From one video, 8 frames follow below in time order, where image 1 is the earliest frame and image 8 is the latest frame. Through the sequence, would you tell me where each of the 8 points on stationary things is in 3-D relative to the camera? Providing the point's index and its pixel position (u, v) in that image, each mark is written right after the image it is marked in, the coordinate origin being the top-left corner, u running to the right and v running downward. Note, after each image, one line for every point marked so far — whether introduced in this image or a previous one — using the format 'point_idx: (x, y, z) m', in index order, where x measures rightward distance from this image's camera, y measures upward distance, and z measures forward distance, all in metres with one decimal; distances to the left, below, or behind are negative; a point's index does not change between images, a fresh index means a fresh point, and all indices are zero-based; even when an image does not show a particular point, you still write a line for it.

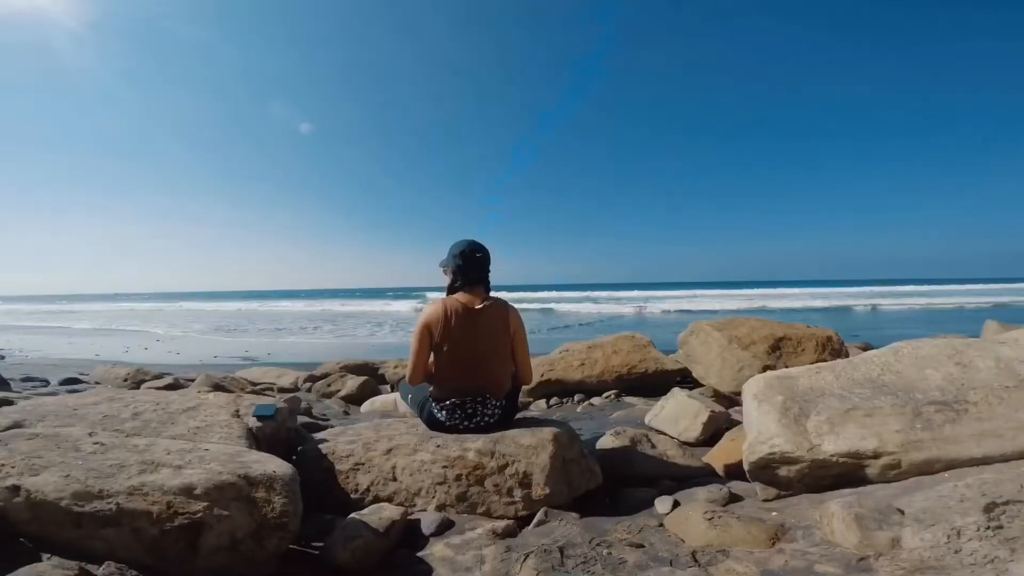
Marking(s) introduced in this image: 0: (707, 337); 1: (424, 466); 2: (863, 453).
0: (+3.4, -0.9, +9.8) m
1: (-0.5, -1.0, +3.0) m
2: (+1.7, -0.8, +2.7) m
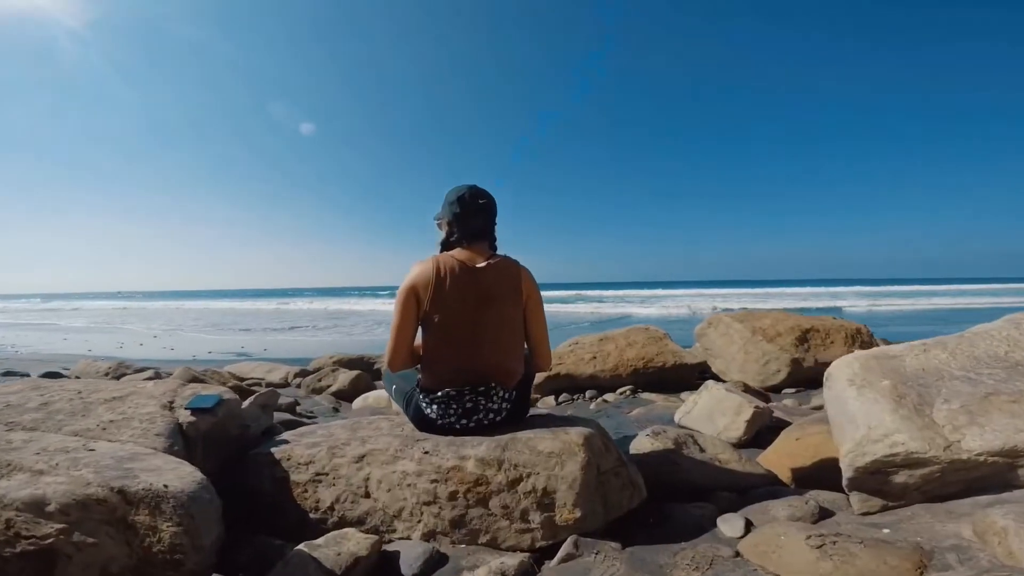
0: (+3.5, -0.7, +9.1) m
1: (-0.4, -0.8, +2.3) m
2: (+1.8, -0.6, +1.9) m
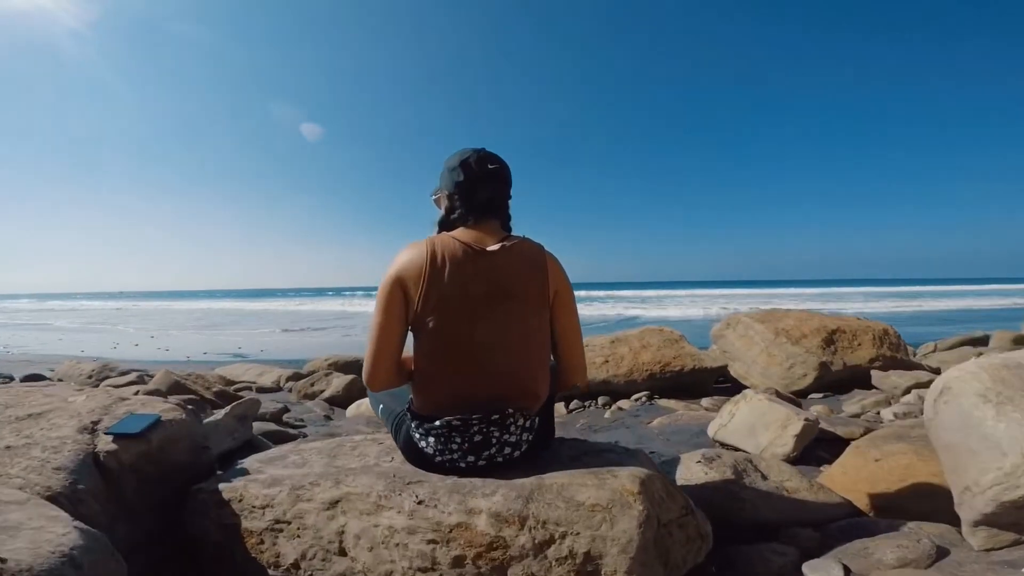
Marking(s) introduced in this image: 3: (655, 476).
0: (+3.6, -0.7, +8.5) m
1: (-0.4, -0.8, +1.7) m
2: (+1.8, -0.6, +1.4) m
3: (+0.4, -0.6, +1.8) m
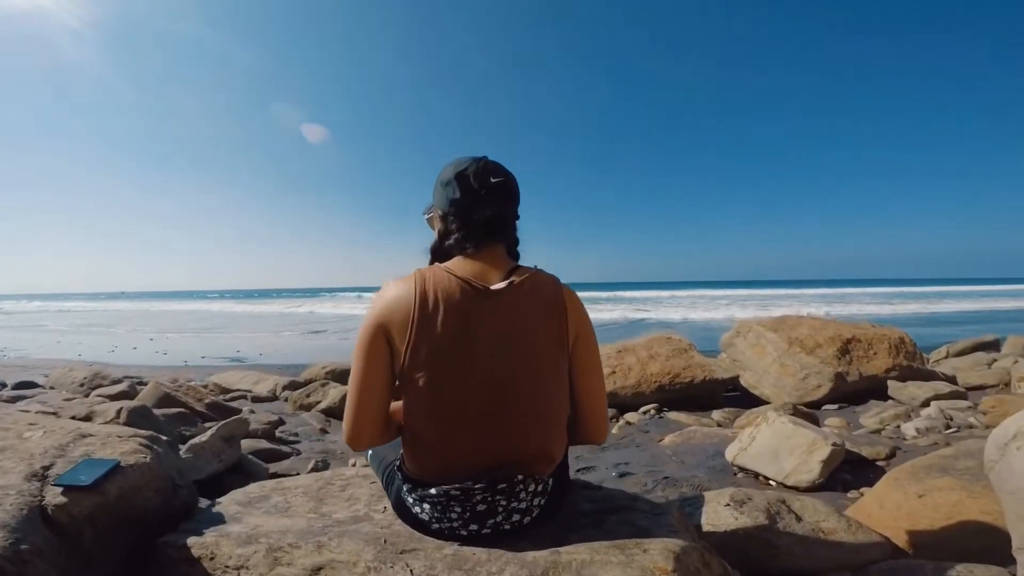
0: (+3.6, -0.8, +8.2) m
1: (-0.3, -0.9, +1.4) m
2: (+1.9, -0.7, +1.1) m
3: (+0.5, -0.7, +1.5) m
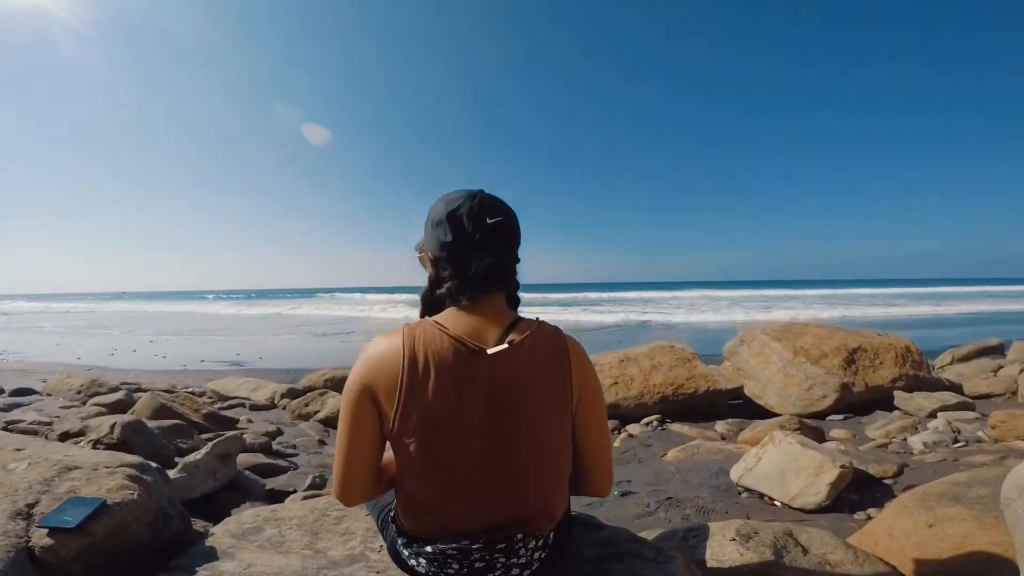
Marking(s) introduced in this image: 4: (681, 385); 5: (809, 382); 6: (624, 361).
0: (+3.7, -0.9, +8.1) m
1: (-0.3, -1.0, +1.3) m
2: (+1.9, -0.8, +1.0) m
3: (+0.5, -0.8, +1.4) m
4: (+2.1, -1.2, +7.0) m
5: (+3.9, -1.3, +7.3) m
6: (+1.5, -1.0, +7.5) m
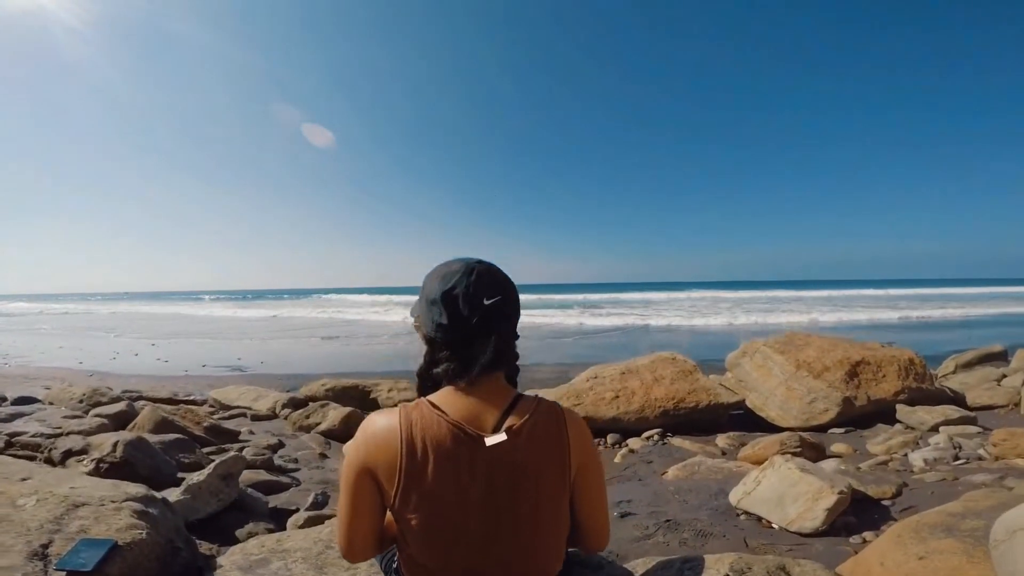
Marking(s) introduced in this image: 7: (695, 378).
0: (+3.7, -1.1, +8.1) m
1: (-0.3, -1.1, +1.3) m
2: (+1.9, -0.9, +1.0) m
3: (+0.5, -1.0, +1.4) m
4: (+2.2, -1.4, +7.0) m
5: (+4.0, -1.4, +7.3) m
6: (+1.5, -1.2, +7.5) m
7: (+2.4, -1.2, +7.4) m
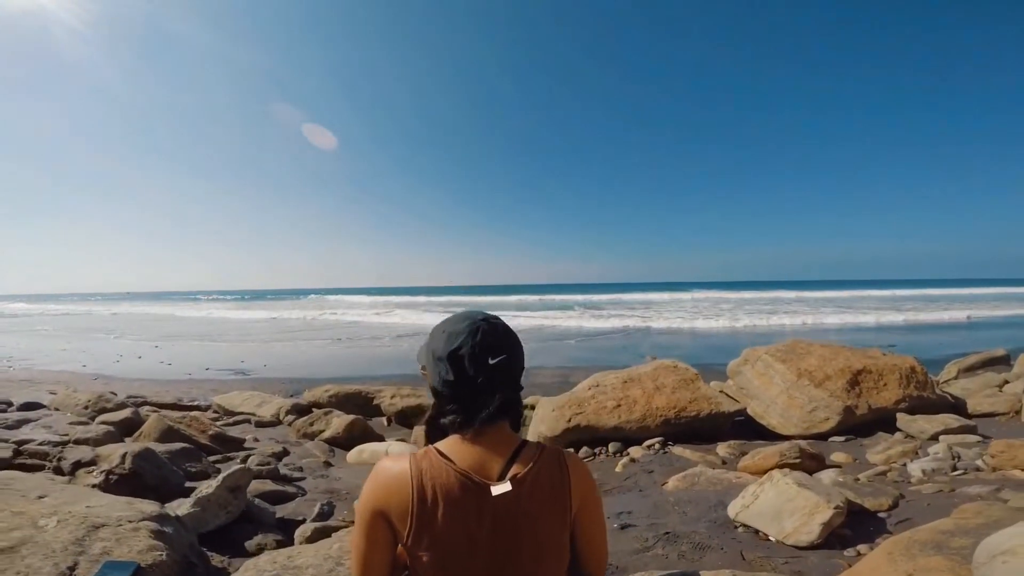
0: (+3.7, -1.2, +8.1) m
1: (-0.3, -1.2, +1.4) m
2: (+1.9, -1.0, +1.0) m
3: (+0.5, -1.1, +1.4) m
4: (+2.2, -1.5, +7.1) m
5: (+4.0, -1.5, +7.4) m
6: (+1.6, -1.3, +7.5) m
7: (+2.5, -1.3, +7.4) m
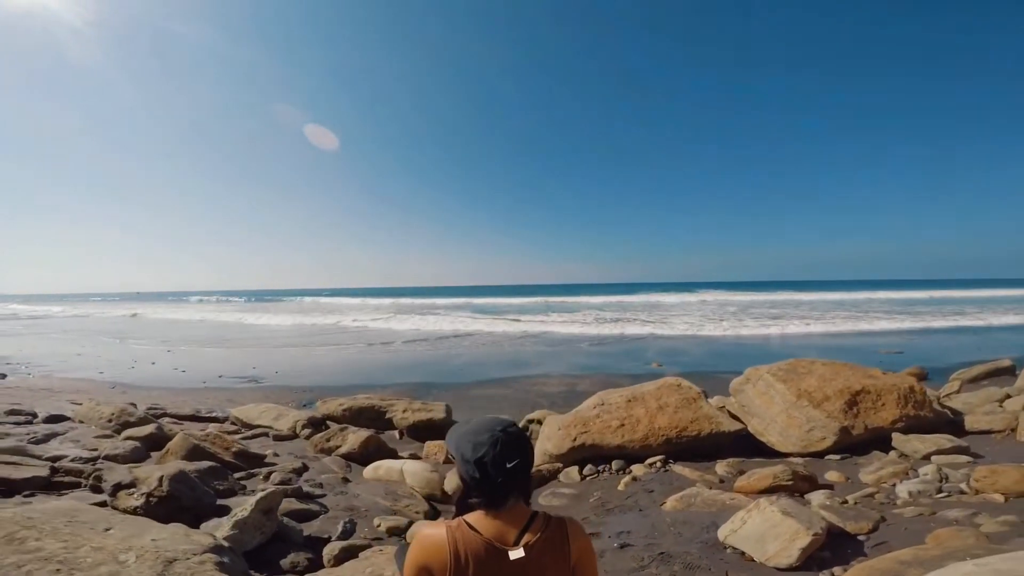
0: (+3.8, -1.5, +8.4) m
1: (-0.3, -1.5, +1.7) m
2: (+1.9, -1.3, +1.4) m
3: (+0.5, -1.4, +1.8) m
4: (+2.3, -1.9, +7.4) m
5: (+4.1, -1.9, +7.7) m
6: (+1.7, -1.6, +7.9) m
7: (+2.6, -1.7, +7.7) m
